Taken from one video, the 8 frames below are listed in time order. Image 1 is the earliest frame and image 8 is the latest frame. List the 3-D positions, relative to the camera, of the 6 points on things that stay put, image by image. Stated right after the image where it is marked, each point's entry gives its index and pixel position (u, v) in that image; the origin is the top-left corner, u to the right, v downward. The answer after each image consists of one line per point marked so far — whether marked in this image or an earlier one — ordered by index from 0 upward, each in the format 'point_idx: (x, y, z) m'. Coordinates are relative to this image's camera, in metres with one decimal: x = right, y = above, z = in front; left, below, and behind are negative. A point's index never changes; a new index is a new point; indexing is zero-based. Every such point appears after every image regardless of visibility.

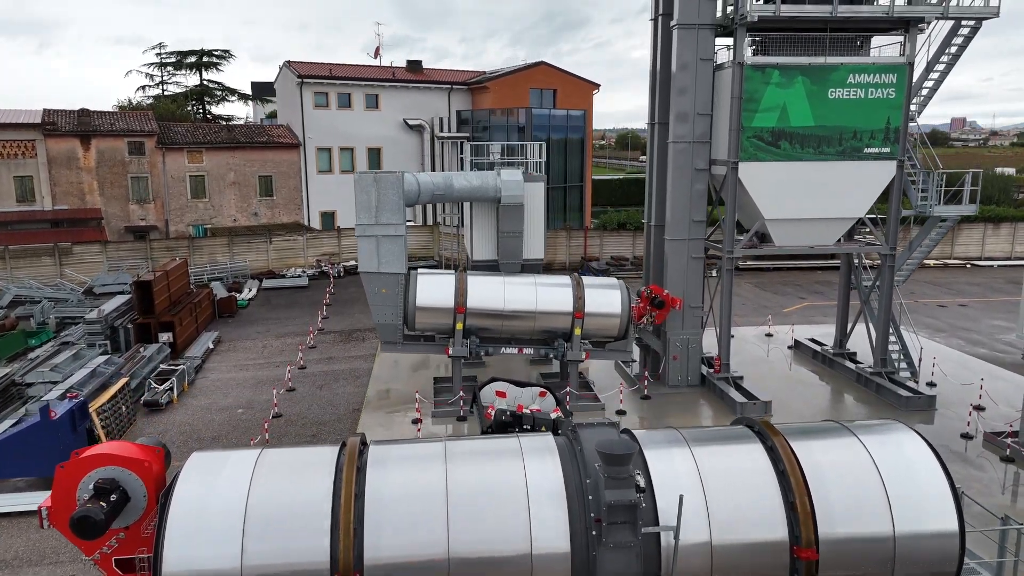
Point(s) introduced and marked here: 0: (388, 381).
0: (-3.1, -2.3, +18.9) m
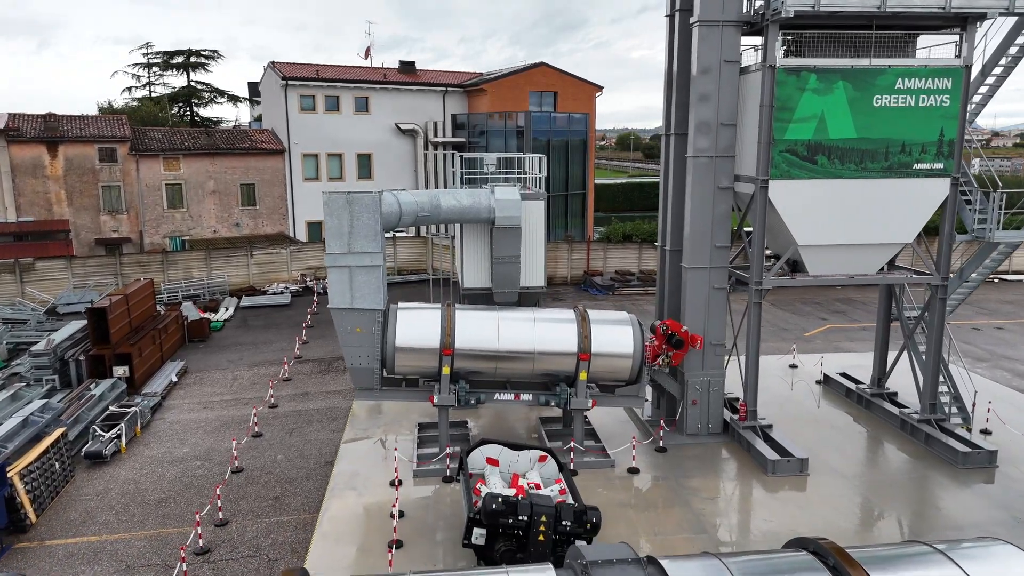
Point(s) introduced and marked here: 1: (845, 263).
0: (-3.2, -3.0, +16.7) m
1: (+6.7, +0.5, +15.1) m
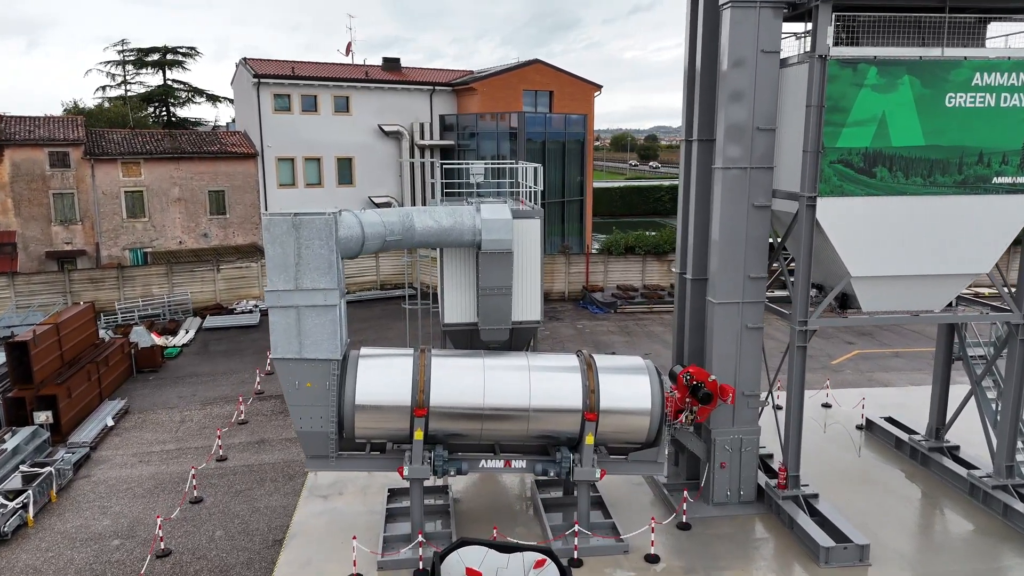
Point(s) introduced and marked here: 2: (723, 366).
0: (-3.4, -3.7, +13.9) m
1: (+6.6, -0.1, +12.5) m
2: (+3.5, -1.3, +12.5) m
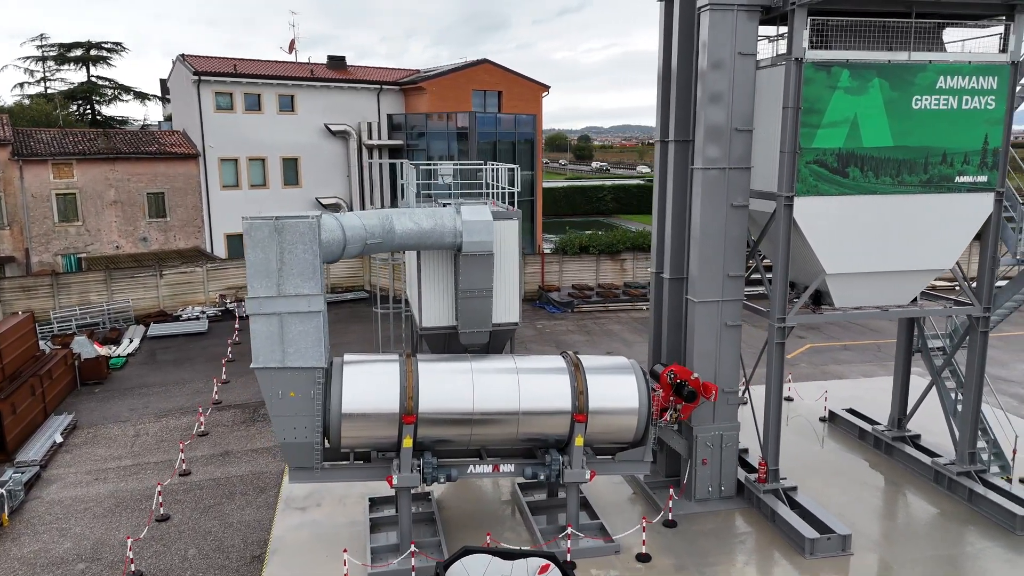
0: (-3.7, -3.8, +13.5) m
1: (+6.3, -0.1, +12.9) m
2: (+3.3, -1.3, +12.7) m
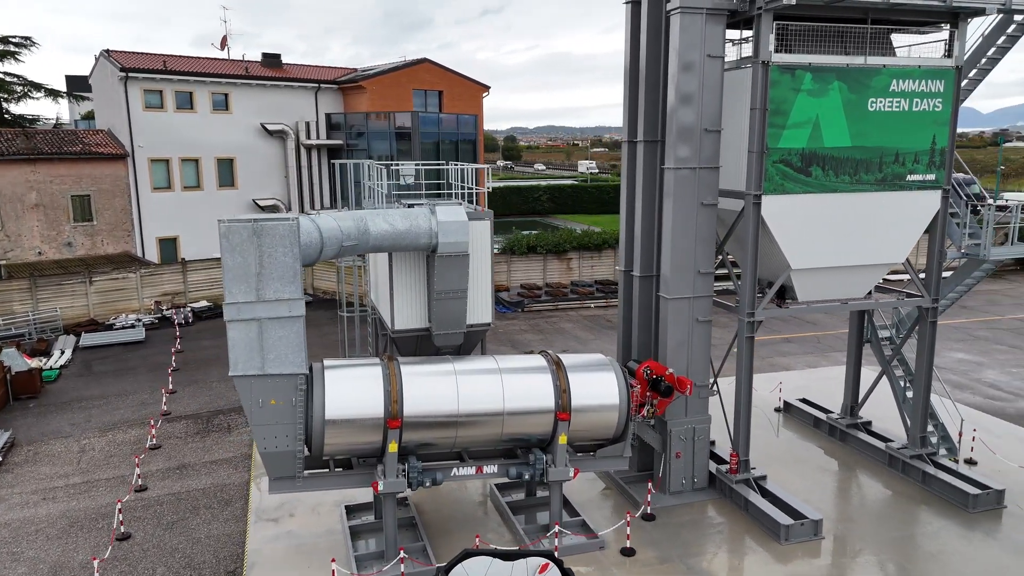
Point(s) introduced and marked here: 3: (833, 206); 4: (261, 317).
0: (-4.1, -3.9, +13.1) m
1: (+5.8, 0.0, +13.5) m
2: (+2.9, -1.2, +13.0) m
3: (+5.5, +1.4, +12.7) m
4: (-3.4, -0.4, +10.2) m
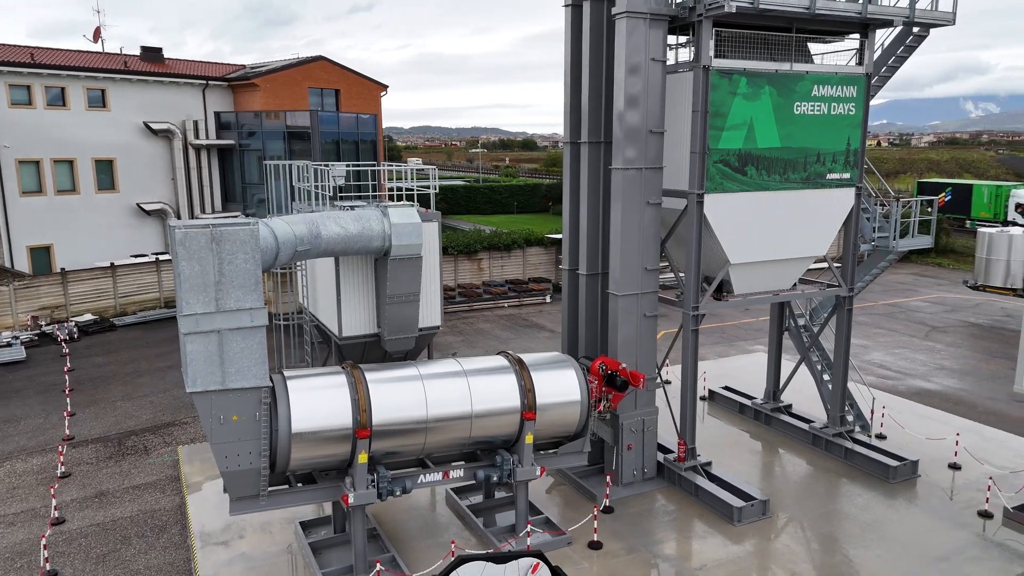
0: (-4.8, -4.0, +12.3) m
1: (+4.8, +0.2, +14.3) m
2: (+2.0, -1.2, +13.3) m
3: (+4.6, +1.5, +13.5) m
4: (-3.7, -0.5, +9.5) m
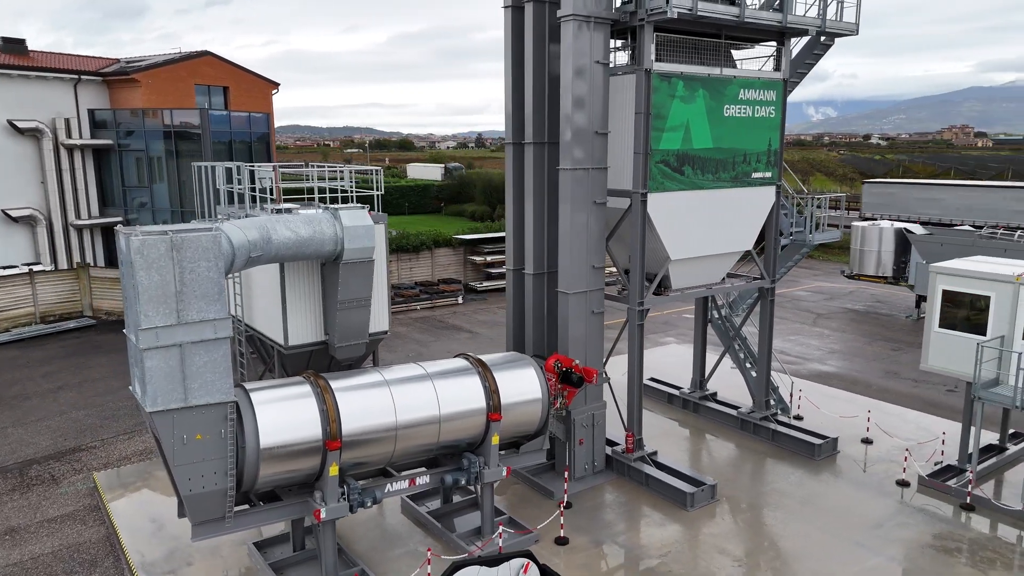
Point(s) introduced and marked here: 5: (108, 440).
0: (-5.3, -4.2, +11.5) m
1: (+3.7, +0.3, +15.0) m
2: (+1.2, -1.1, +13.6) m
3: (+3.6, +1.6, +14.1) m
4: (-3.9, -0.6, +8.9) m
5: (-8.9, -3.4, +16.5) m
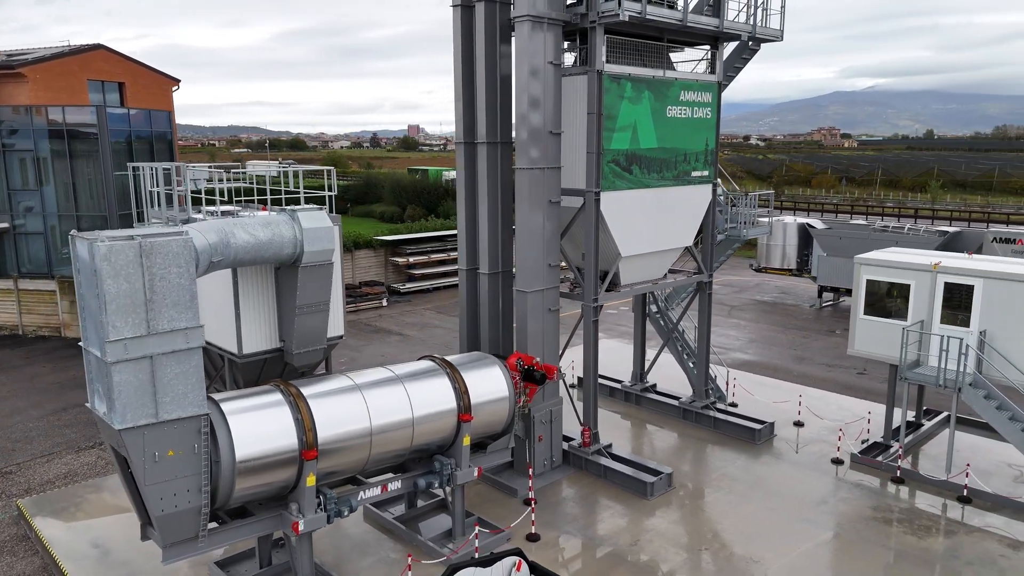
0: (-5.7, -4.3, +10.7) m
1: (+2.7, +0.4, +15.4) m
2: (+0.4, -1.1, +13.7) m
3: (+2.6, +1.7, +14.6) m
4: (-4.0, -0.7, +8.4) m
5: (-9.9, -3.6, +15.2) m
